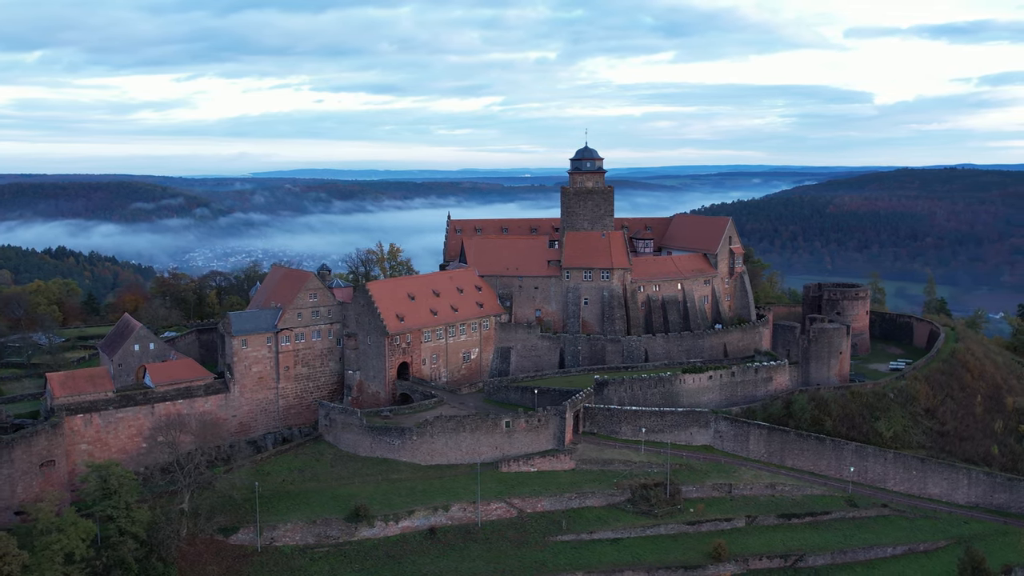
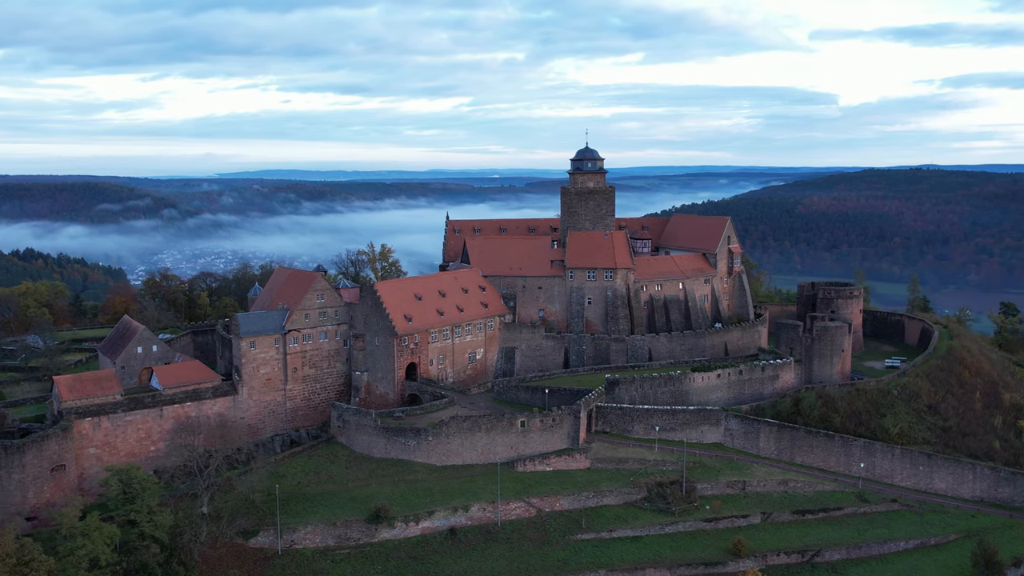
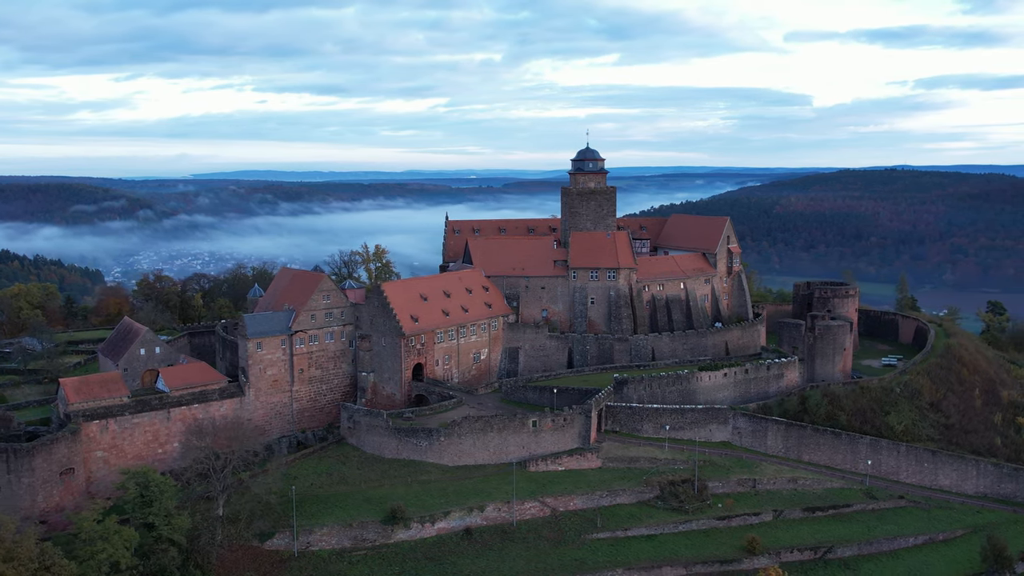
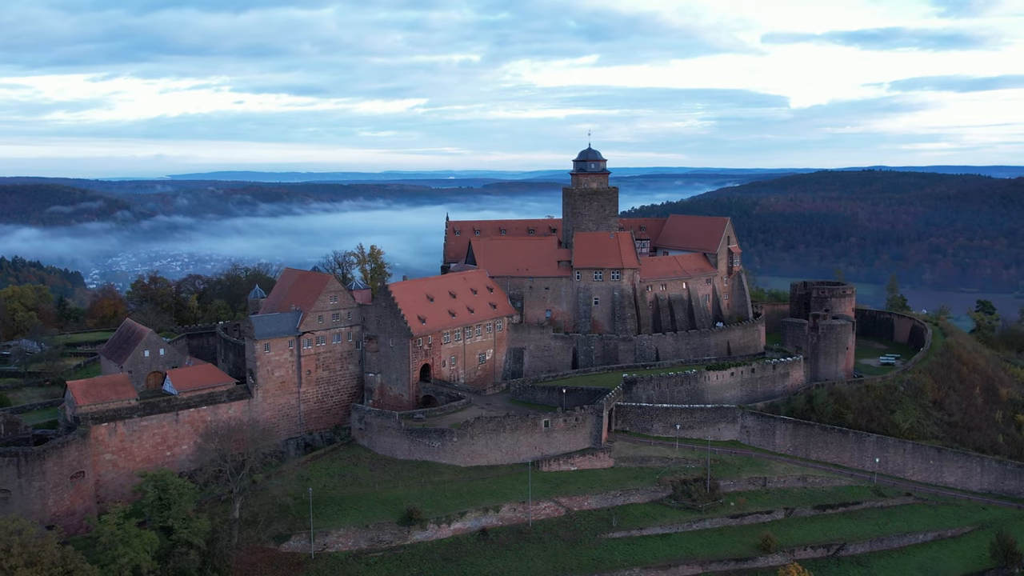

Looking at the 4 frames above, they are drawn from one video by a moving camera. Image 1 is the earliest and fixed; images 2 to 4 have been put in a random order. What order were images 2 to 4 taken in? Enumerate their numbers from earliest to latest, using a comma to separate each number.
2, 3, 4
